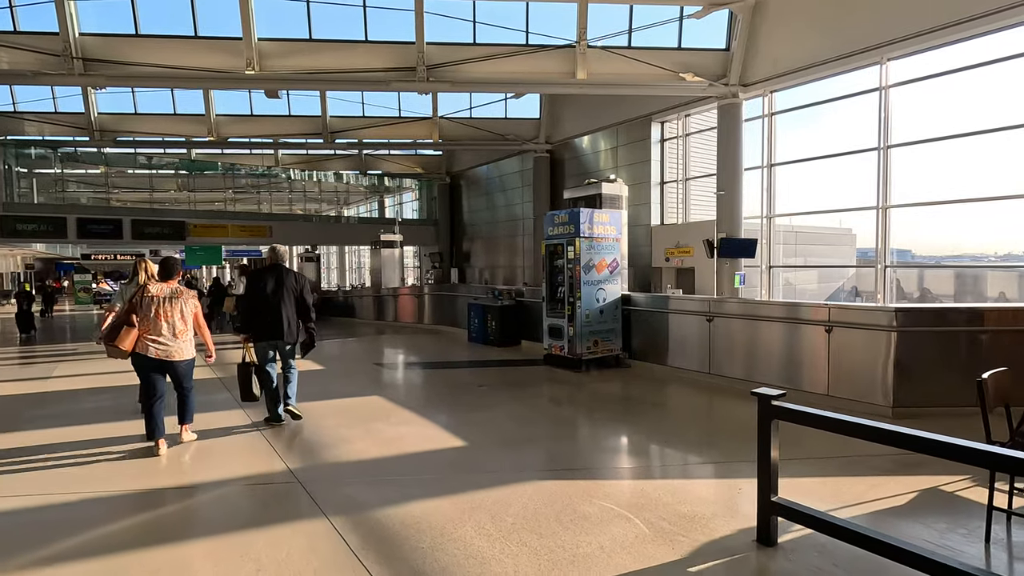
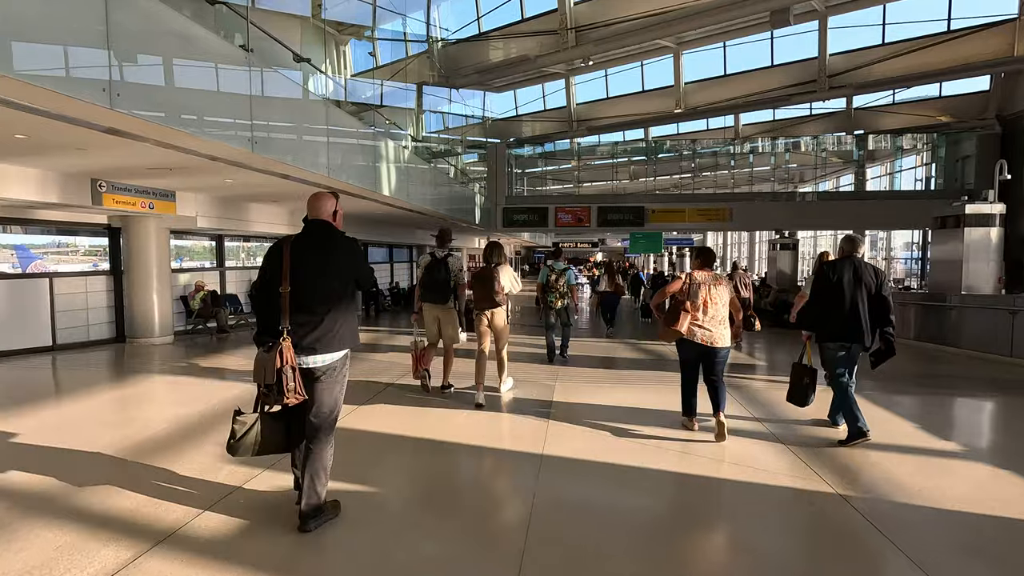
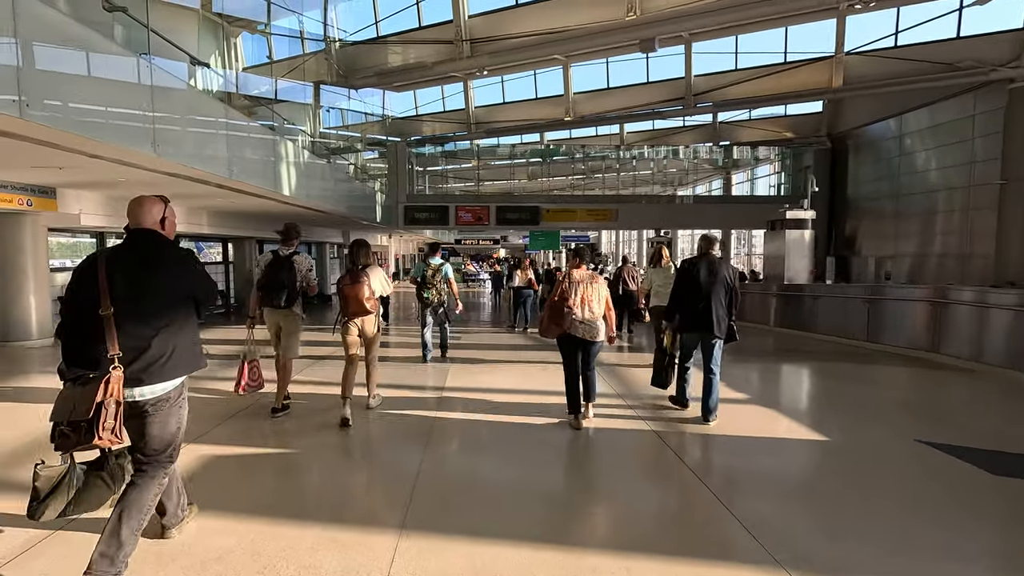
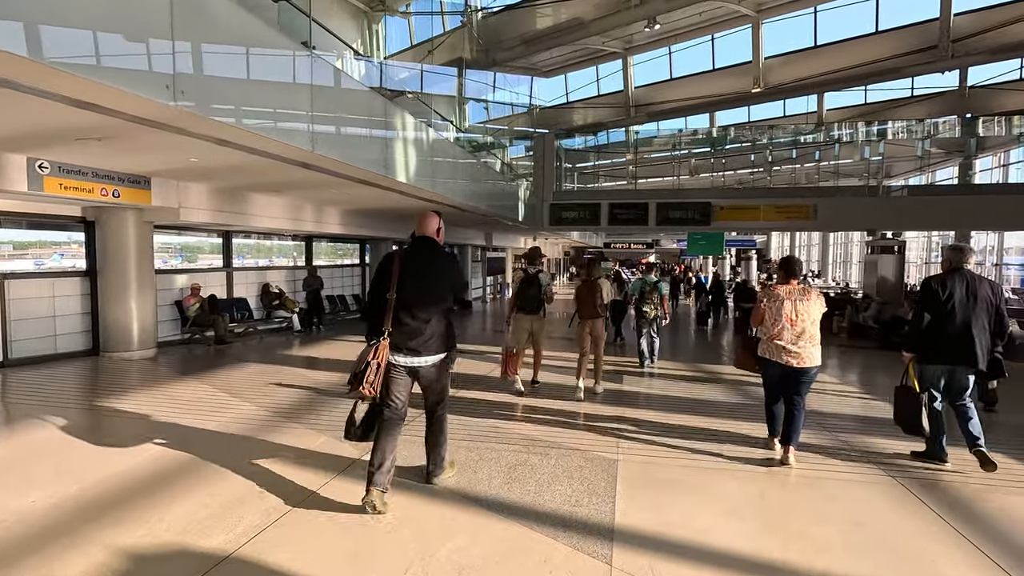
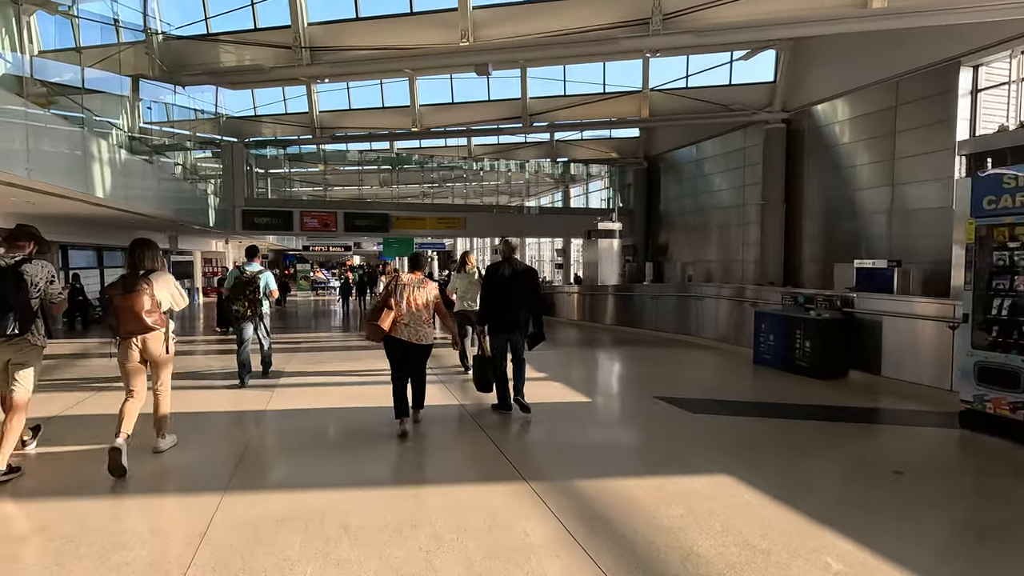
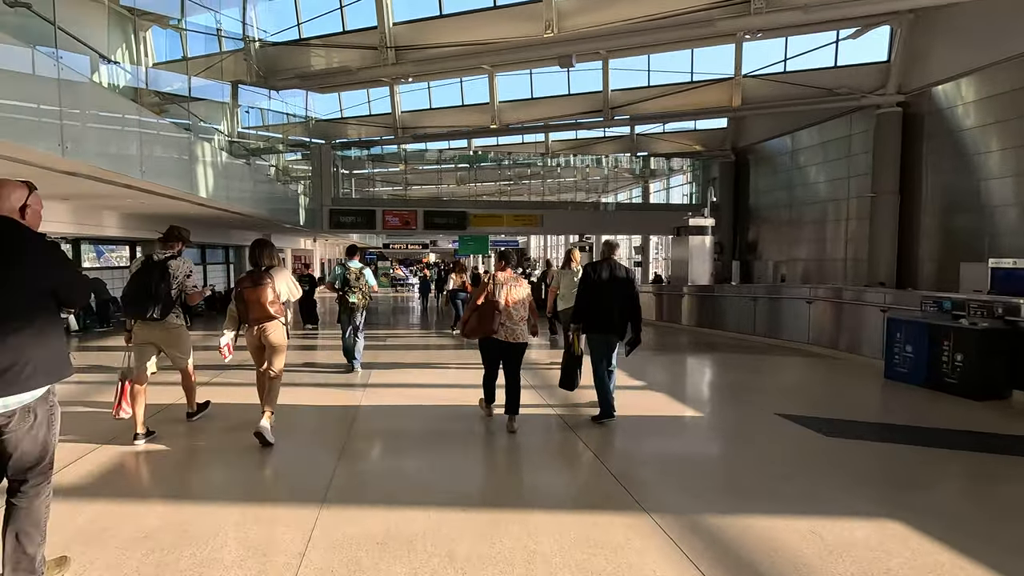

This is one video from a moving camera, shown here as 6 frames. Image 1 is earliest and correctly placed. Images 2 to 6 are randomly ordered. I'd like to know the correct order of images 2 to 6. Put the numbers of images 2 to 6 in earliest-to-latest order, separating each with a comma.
5, 6, 3, 2, 4
